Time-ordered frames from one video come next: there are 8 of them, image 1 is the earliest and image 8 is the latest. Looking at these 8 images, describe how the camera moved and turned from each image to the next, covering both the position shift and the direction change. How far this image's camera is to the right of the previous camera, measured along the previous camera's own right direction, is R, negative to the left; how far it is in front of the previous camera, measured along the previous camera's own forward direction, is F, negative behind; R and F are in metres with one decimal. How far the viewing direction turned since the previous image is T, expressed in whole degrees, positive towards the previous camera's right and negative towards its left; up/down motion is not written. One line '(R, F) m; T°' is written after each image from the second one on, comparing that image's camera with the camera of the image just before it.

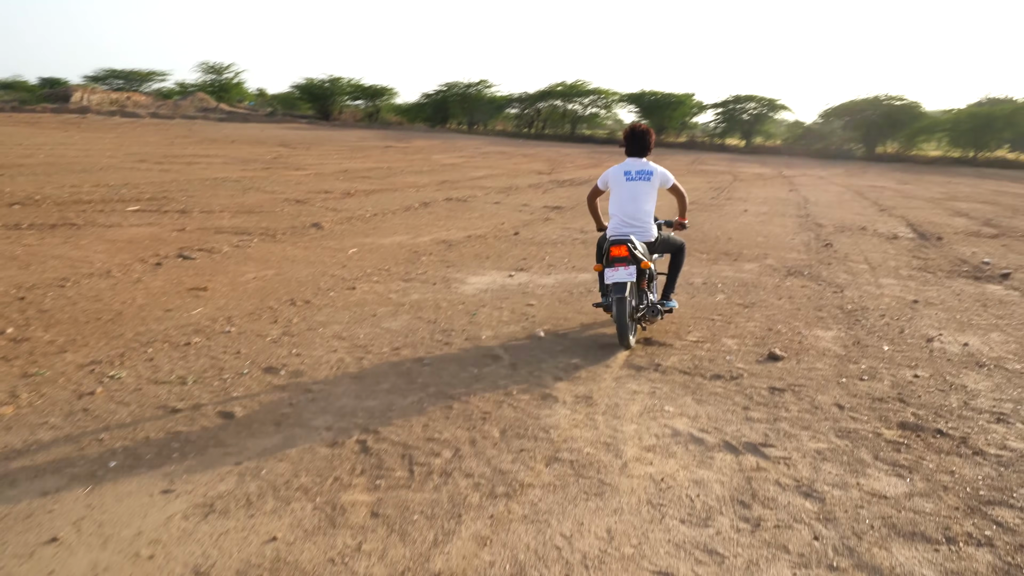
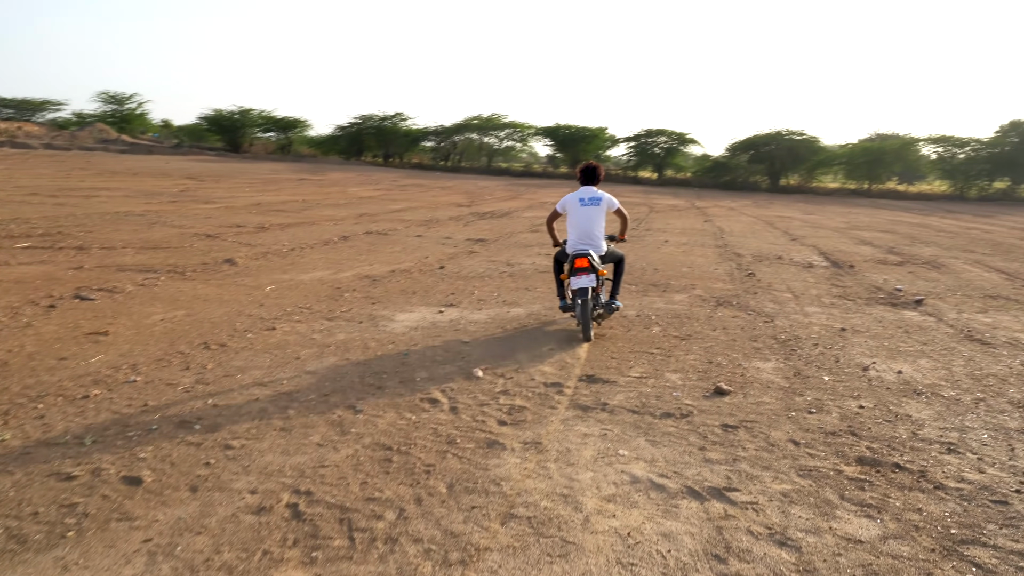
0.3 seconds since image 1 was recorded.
(-0.1, +0.3) m; +6°
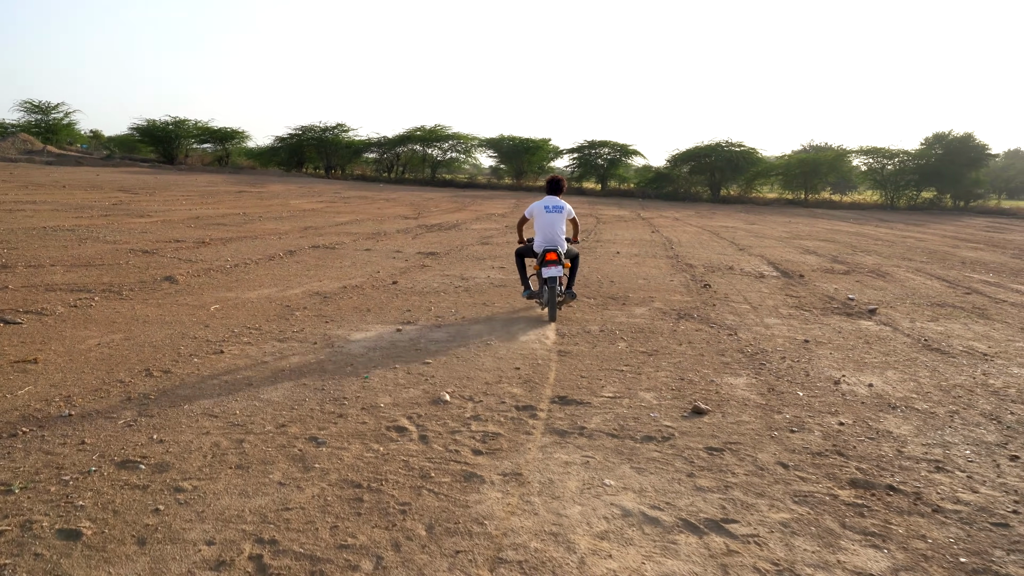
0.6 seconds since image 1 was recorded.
(-0.1, +0.2) m; +4°
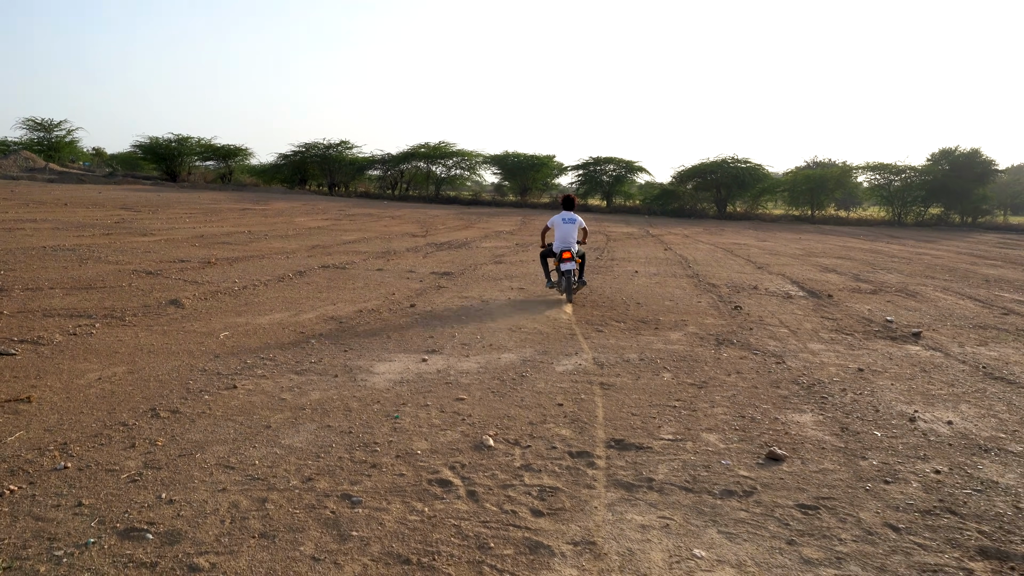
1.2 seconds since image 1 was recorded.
(-0.3, +0.5) m; 0°
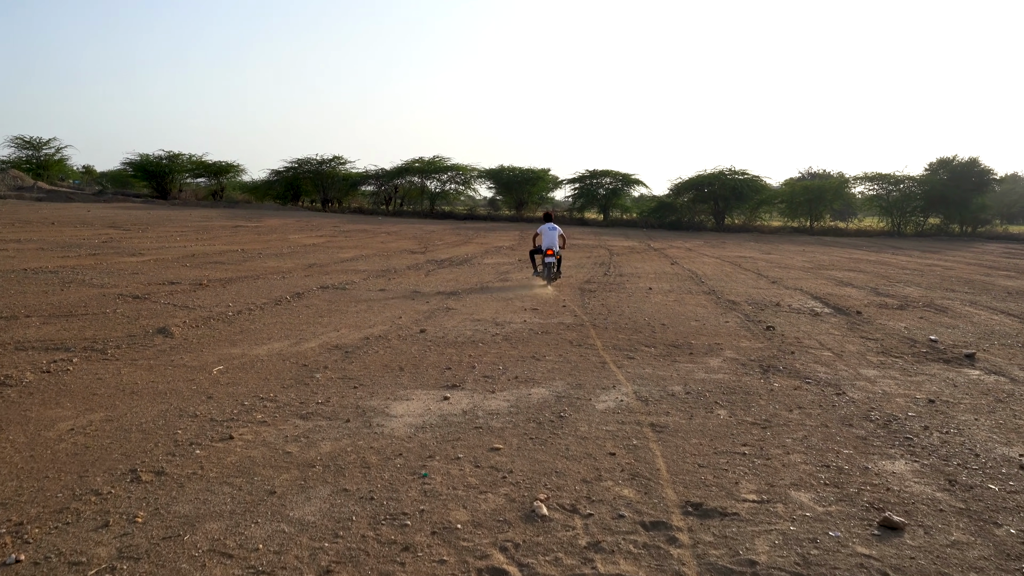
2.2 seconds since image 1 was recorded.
(-0.3, +0.7) m; +1°
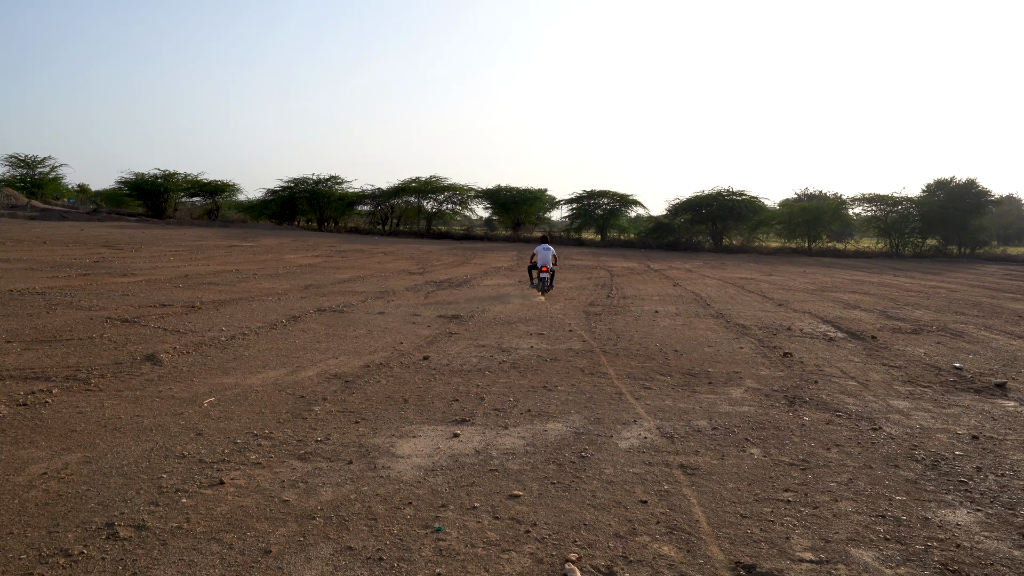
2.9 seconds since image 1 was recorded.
(-0.1, +0.4) m; 0°
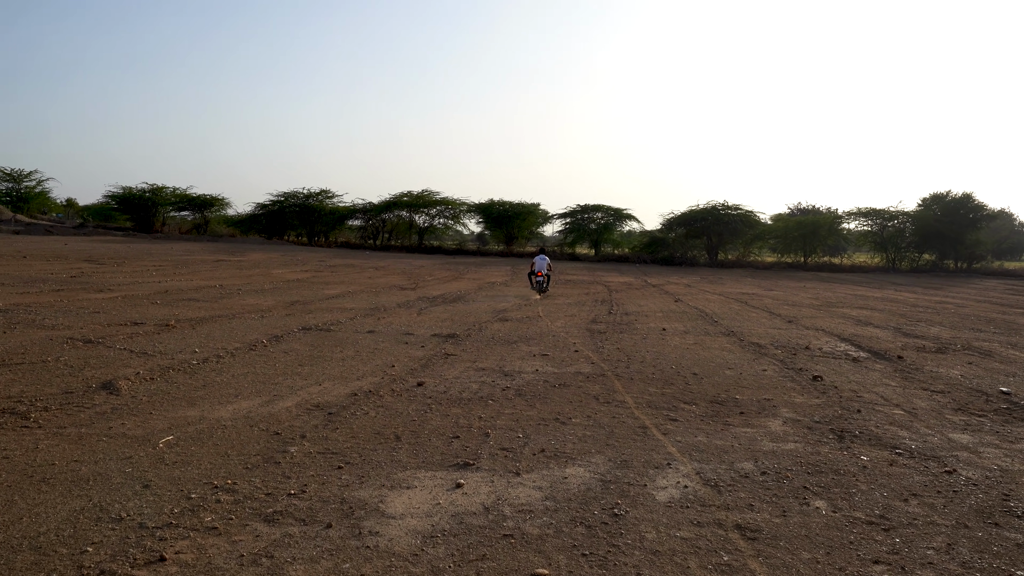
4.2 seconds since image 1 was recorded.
(-0.1, +0.8) m; +1°
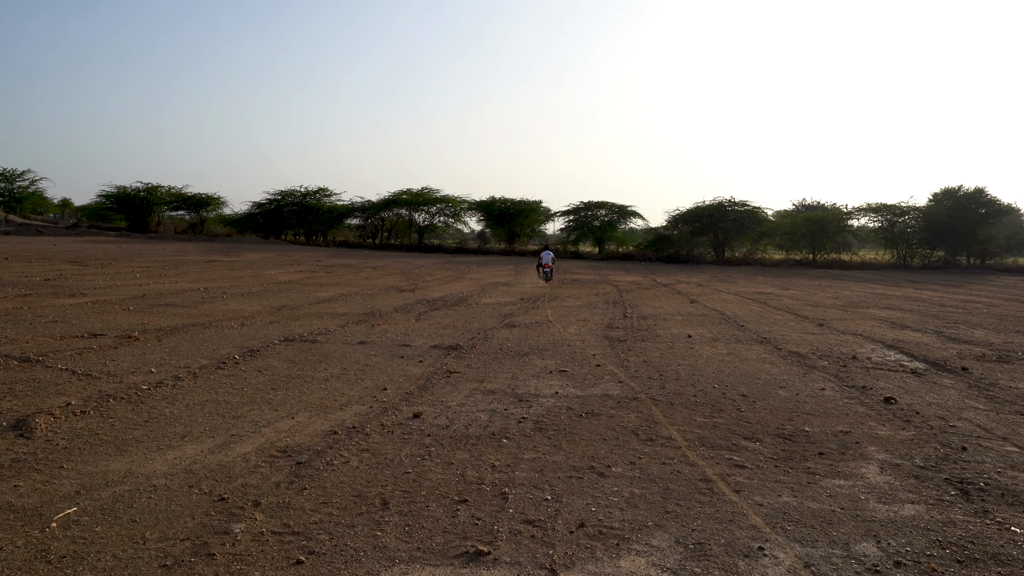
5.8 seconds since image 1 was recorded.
(-0.1, +1.3) m; 0°
